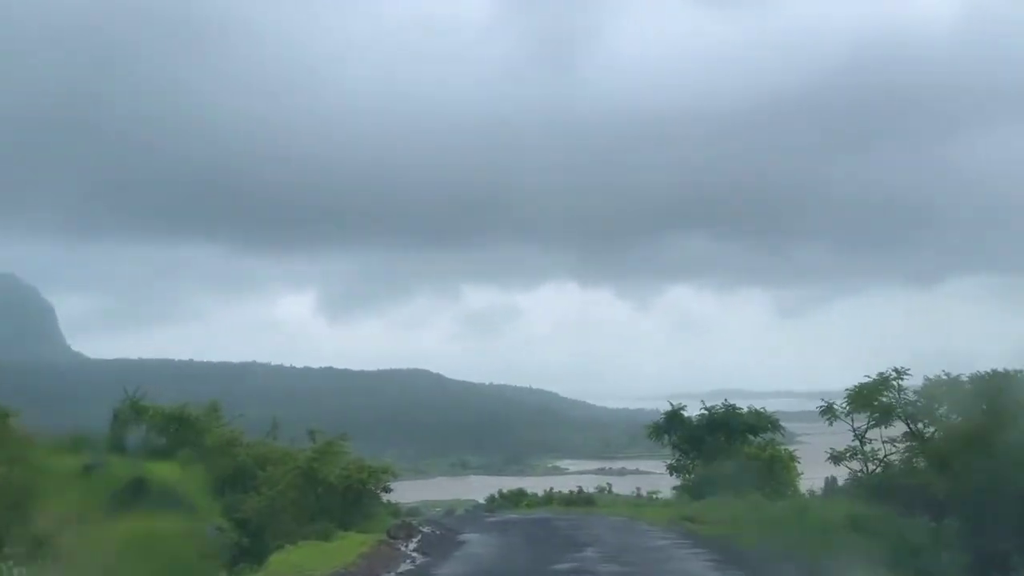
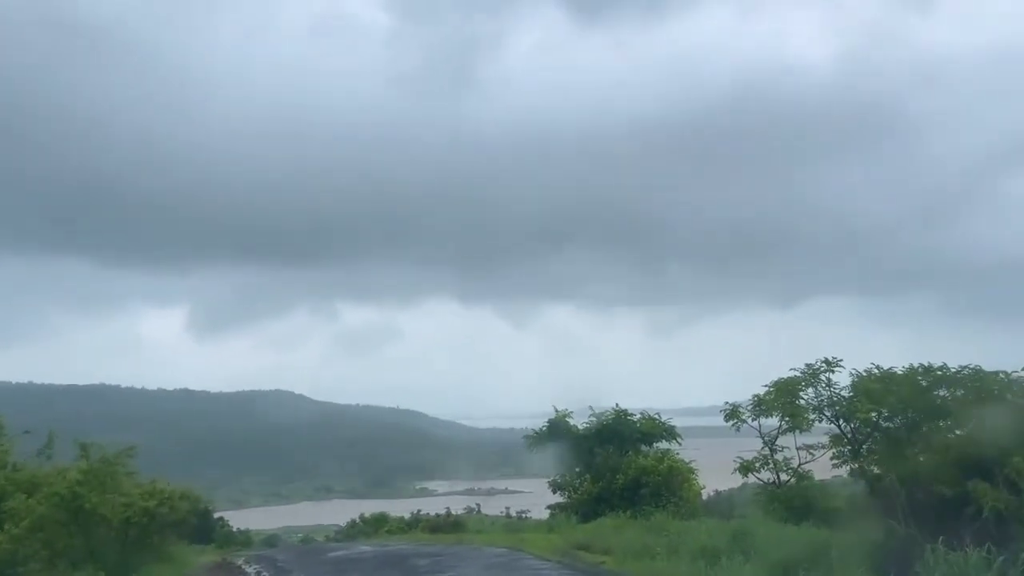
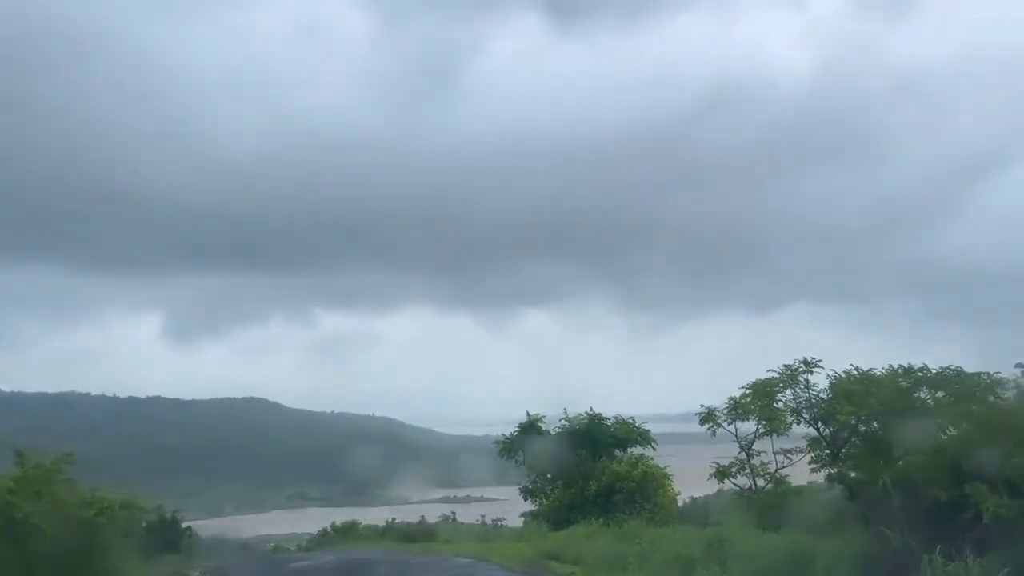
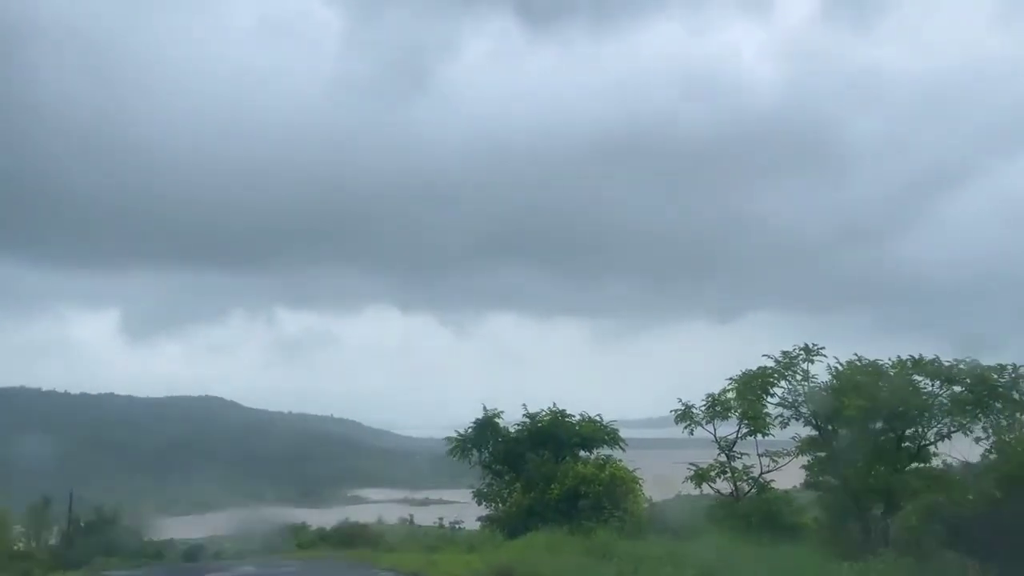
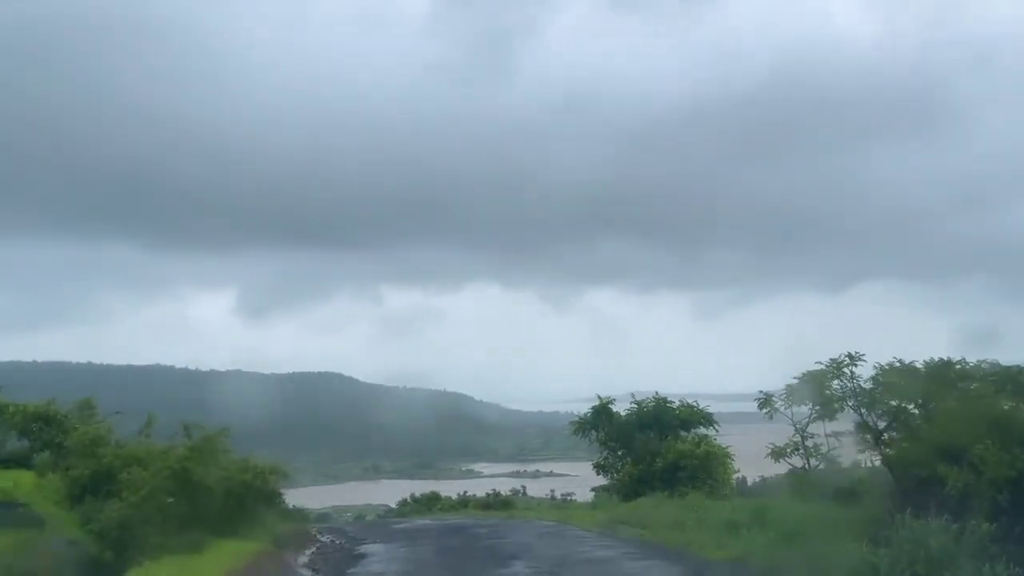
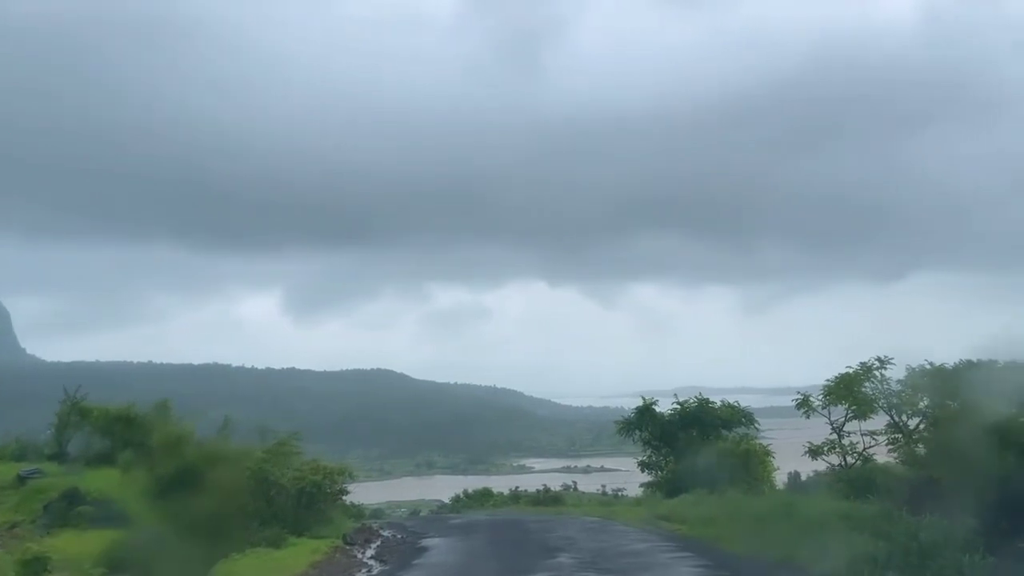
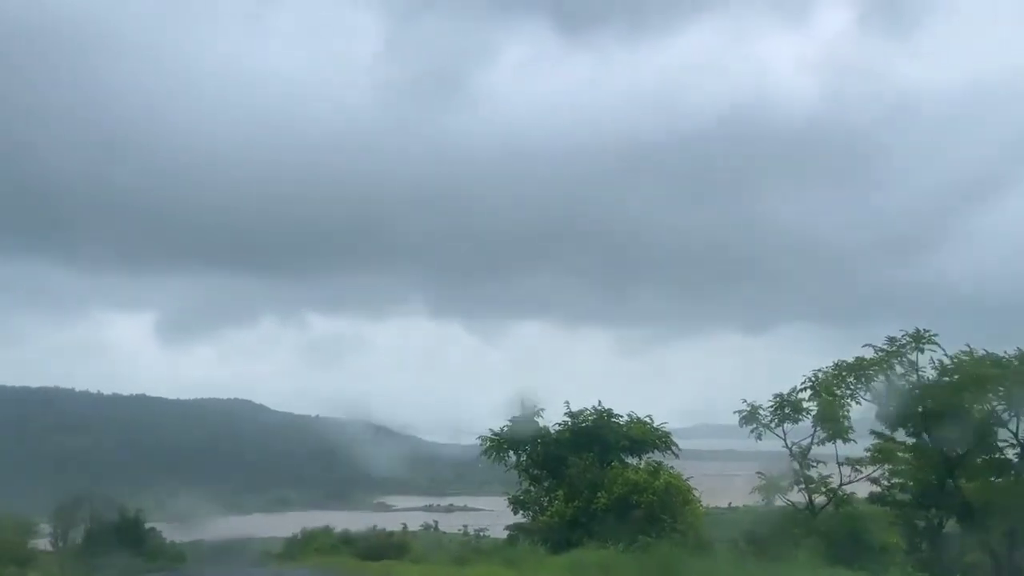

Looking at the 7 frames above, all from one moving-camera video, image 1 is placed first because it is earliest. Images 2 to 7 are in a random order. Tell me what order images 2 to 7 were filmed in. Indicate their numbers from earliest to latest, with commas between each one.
6, 5, 2, 3, 4, 7
